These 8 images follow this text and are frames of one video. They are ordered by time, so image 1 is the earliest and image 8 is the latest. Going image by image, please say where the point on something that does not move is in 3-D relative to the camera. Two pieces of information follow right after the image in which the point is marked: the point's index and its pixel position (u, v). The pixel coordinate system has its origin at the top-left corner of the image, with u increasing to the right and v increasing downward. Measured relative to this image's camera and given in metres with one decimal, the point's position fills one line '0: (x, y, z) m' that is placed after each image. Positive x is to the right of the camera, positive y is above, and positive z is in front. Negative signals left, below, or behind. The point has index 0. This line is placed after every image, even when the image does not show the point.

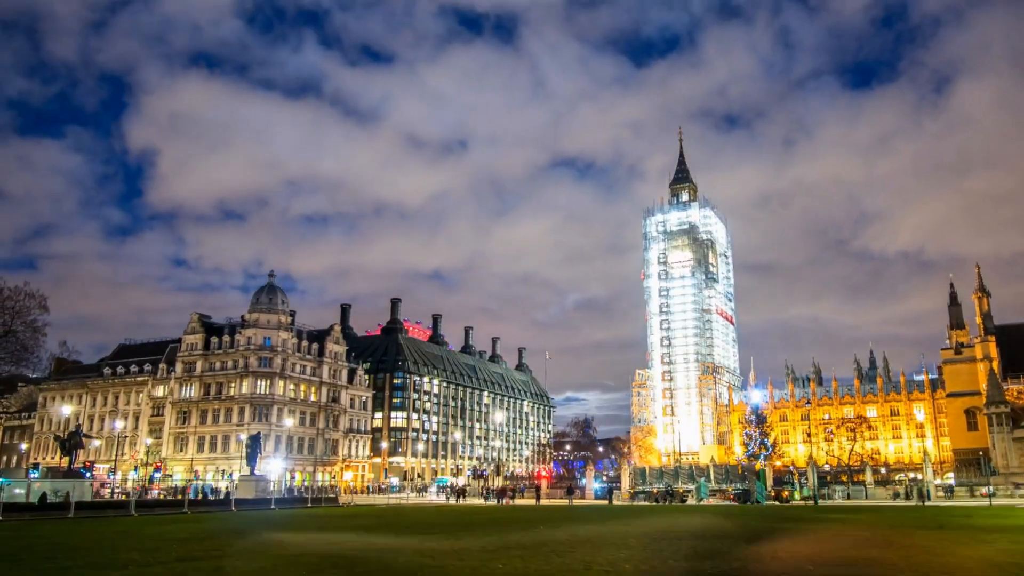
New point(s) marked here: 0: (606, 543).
0: (+2.3, -6.0, +19.2) m
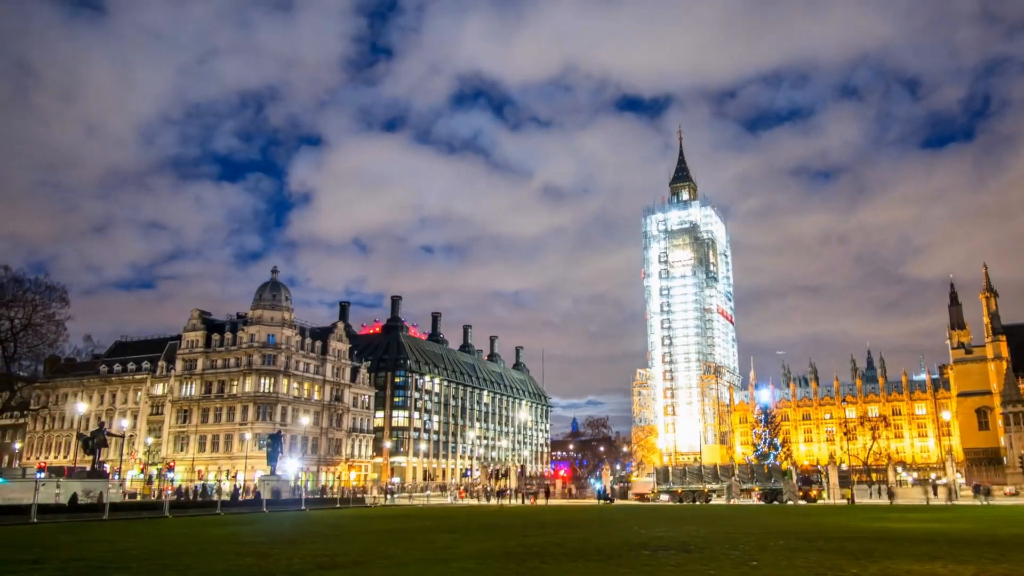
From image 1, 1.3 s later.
0: (+5.3, -5.6, +17.9) m
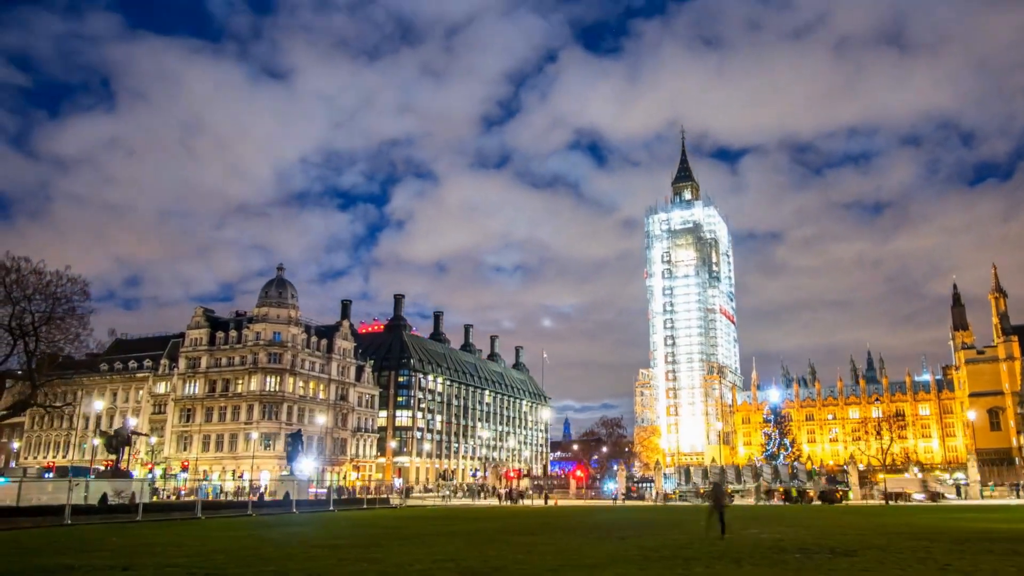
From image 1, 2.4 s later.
0: (+7.8, -5.4, +16.9) m
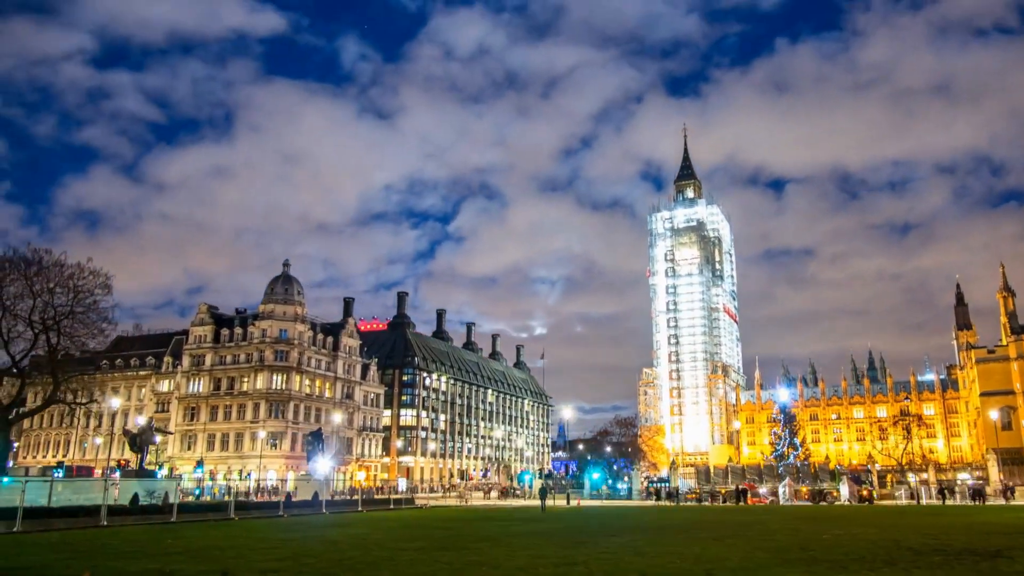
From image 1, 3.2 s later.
0: (+10.0, -5.1, +16.0) m
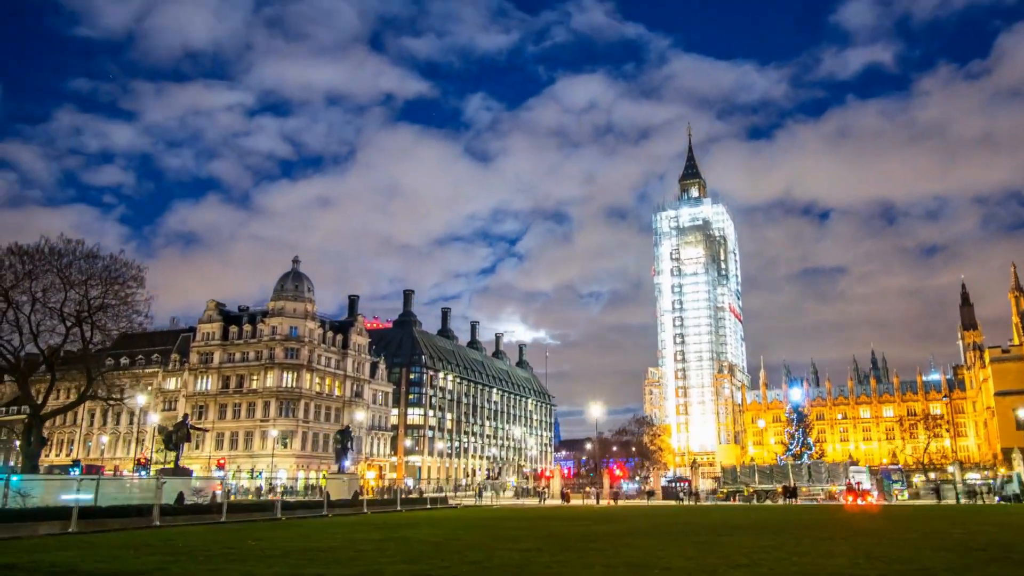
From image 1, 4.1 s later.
0: (+12.8, -4.9, +15.2) m
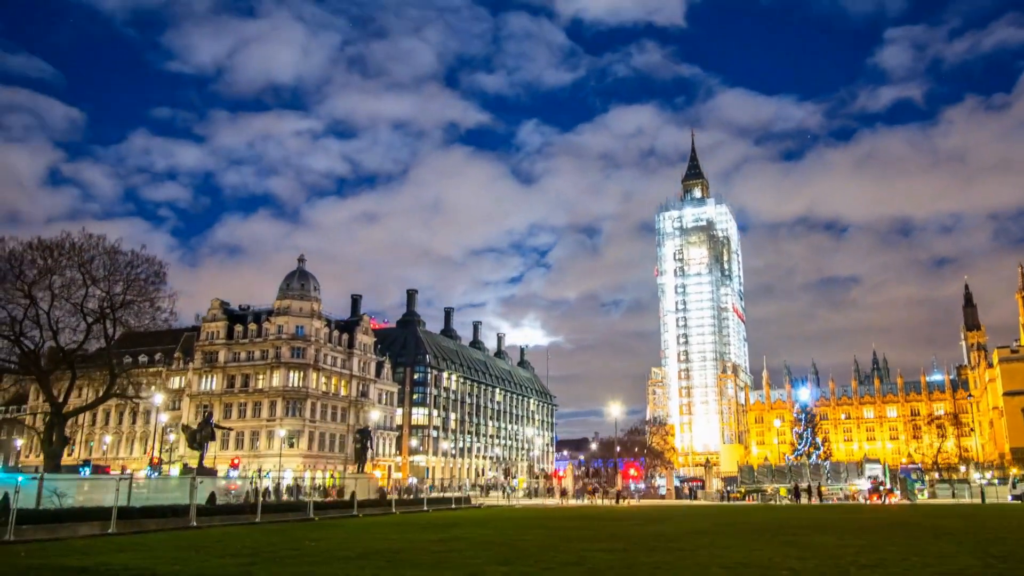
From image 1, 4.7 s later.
0: (+14.6, -4.7, +14.7) m
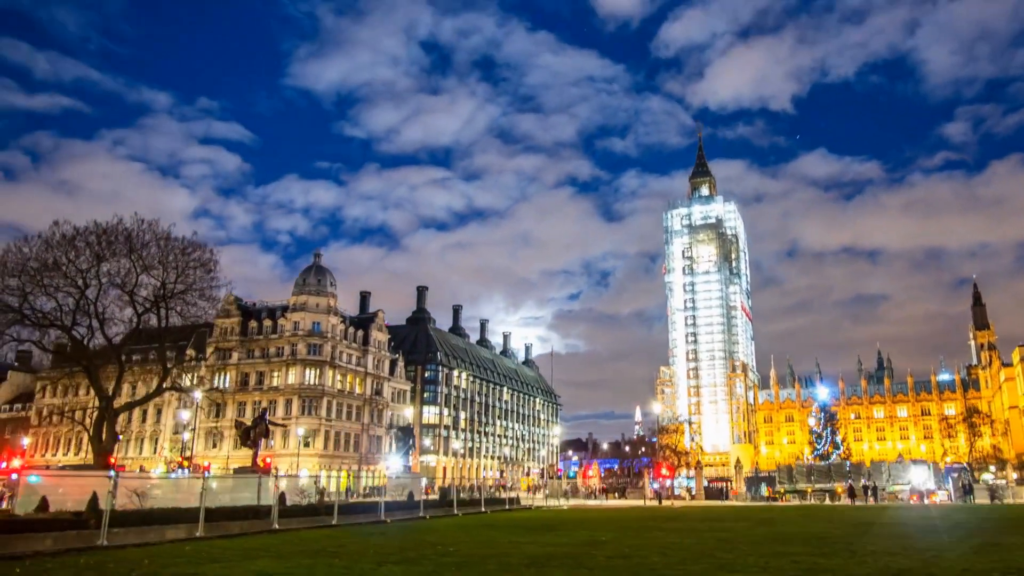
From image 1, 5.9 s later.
0: (+18.3, -4.4, +13.4) m
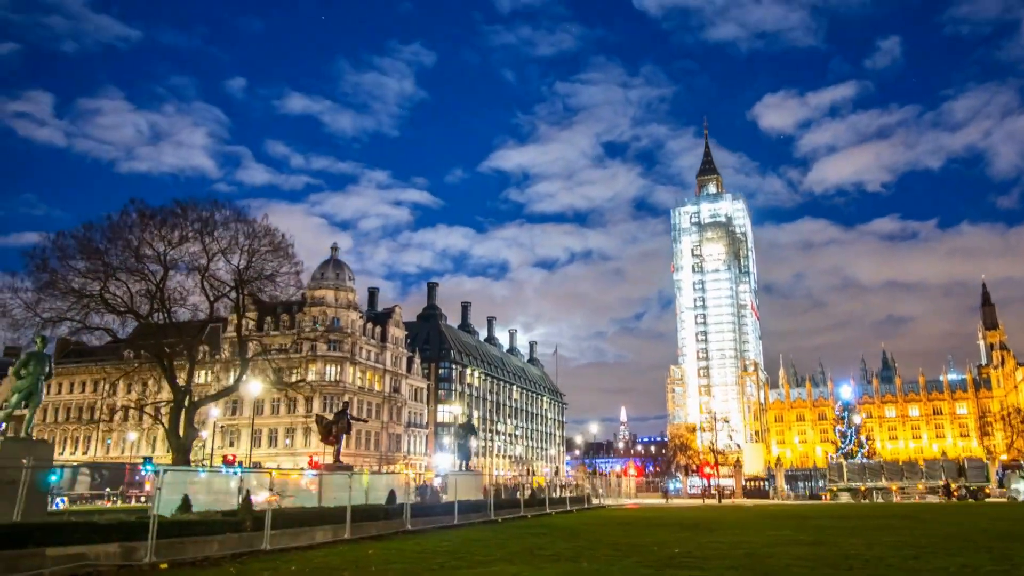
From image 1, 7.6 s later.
0: (+23.3, -3.9, +11.9) m
